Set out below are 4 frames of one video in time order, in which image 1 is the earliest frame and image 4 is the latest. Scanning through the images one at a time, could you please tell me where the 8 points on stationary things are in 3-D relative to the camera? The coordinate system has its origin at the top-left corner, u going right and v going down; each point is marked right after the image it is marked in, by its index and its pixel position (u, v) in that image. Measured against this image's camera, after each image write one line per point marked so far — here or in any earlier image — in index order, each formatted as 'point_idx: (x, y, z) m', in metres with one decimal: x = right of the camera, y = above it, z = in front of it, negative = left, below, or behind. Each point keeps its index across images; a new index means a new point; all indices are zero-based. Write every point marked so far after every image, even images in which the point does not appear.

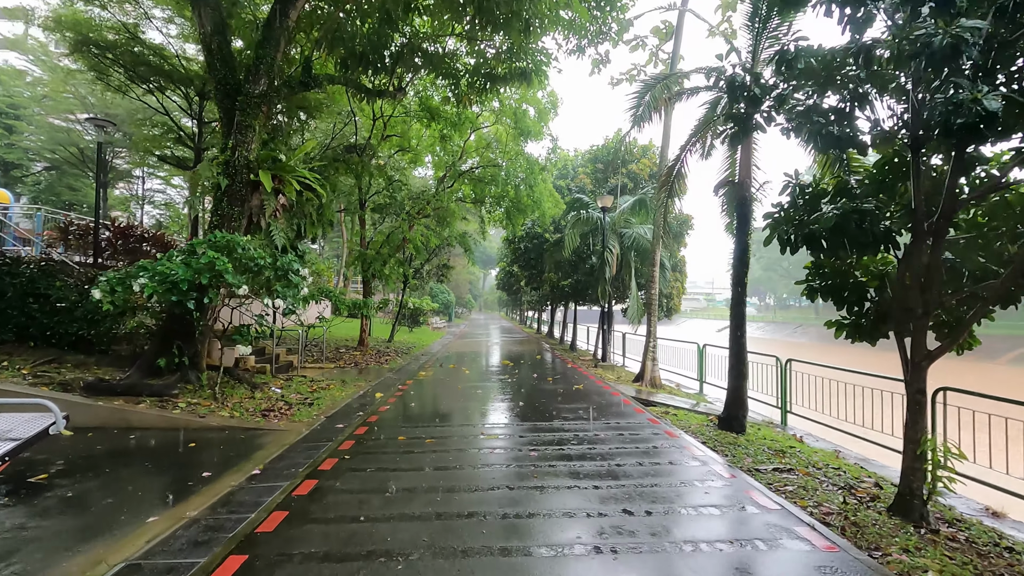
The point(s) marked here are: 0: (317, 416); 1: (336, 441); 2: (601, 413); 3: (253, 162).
0: (-2.5, -1.7, +6.9) m
1: (-1.9, -1.6, +5.7) m
2: (+1.2, -1.7, +7.1) m
3: (-3.8, +1.9, +7.9) m
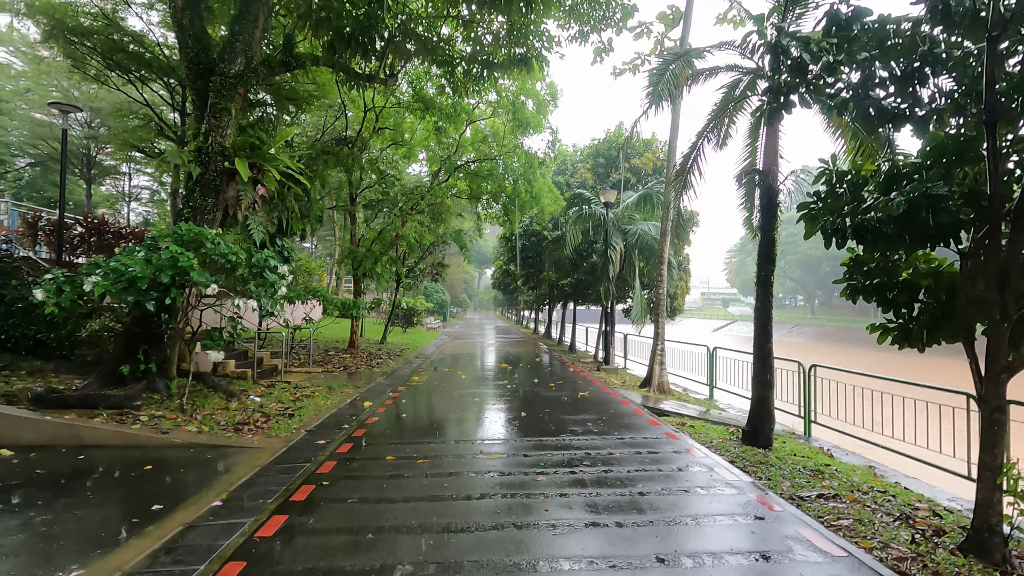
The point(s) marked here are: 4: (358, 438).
0: (-2.5, -1.6, +6.2) m
1: (-1.9, -1.6, +5.0) m
2: (+1.2, -1.7, +6.4) m
3: (-3.8, +1.9, +7.2) m
4: (-1.7, -1.7, +6.0) m
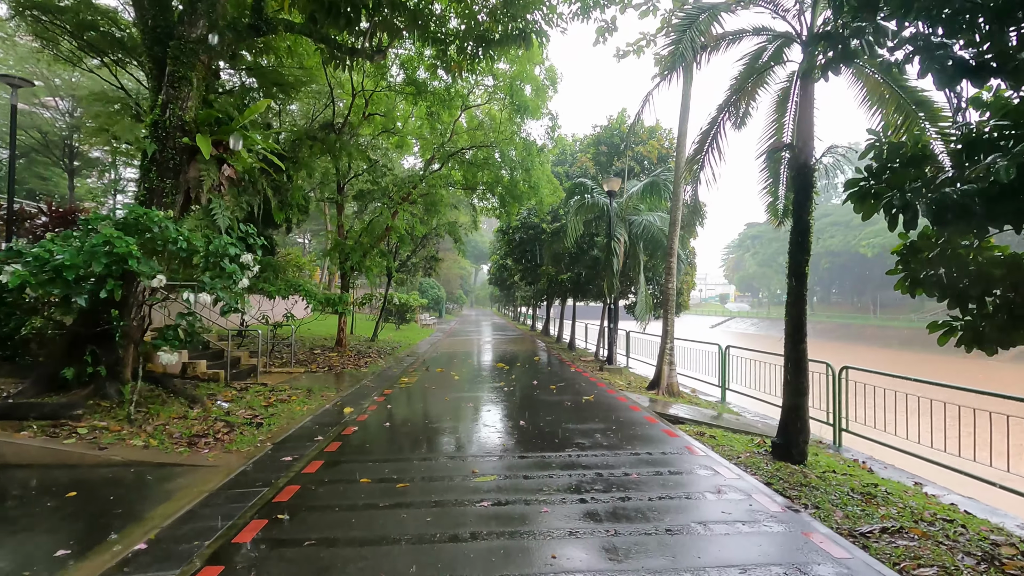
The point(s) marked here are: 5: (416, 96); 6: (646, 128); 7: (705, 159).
0: (-2.5, -1.6, +5.4) m
1: (-1.9, -1.6, +4.3) m
2: (+1.2, -1.6, +5.6) m
3: (-3.9, +2.0, +6.4) m
4: (-1.8, -1.6, +5.2) m
5: (-2.5, +5.2, +14.4) m
6: (+3.6, +4.3, +14.3) m
7: (+2.5, +1.7, +6.9) m
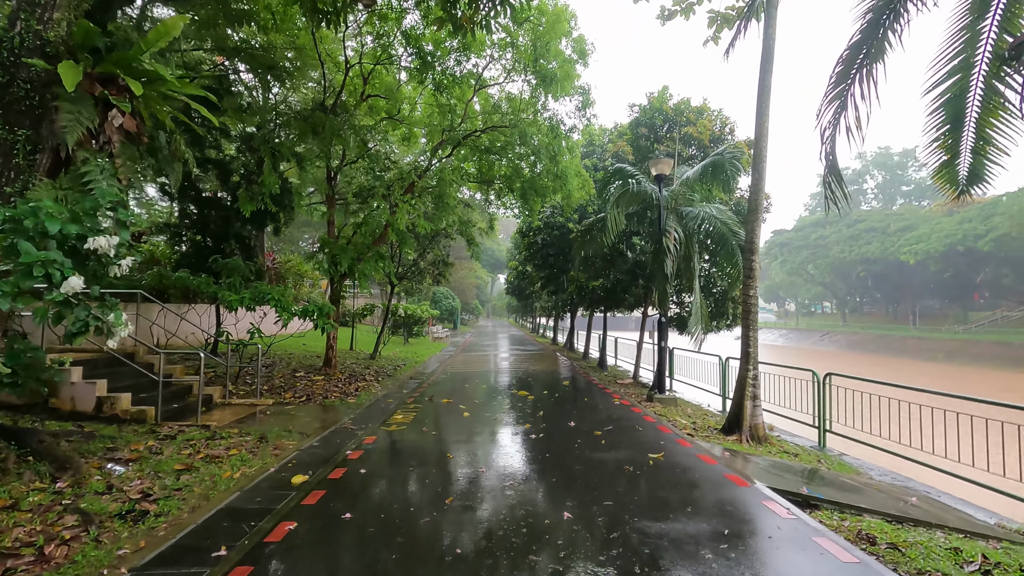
0: (-2.3, -1.6, +3.1) m
1: (-1.7, -1.6, +1.9) m
2: (+1.4, -1.6, +3.2) m
3: (-3.6, +1.9, +4.2) m
4: (-1.5, -1.6, +2.9) m
5: (-2.0, +4.9, +12.2) m
6: (+4.1, +4.1, +11.9) m
7: (+2.8, +1.6, +4.5) m
